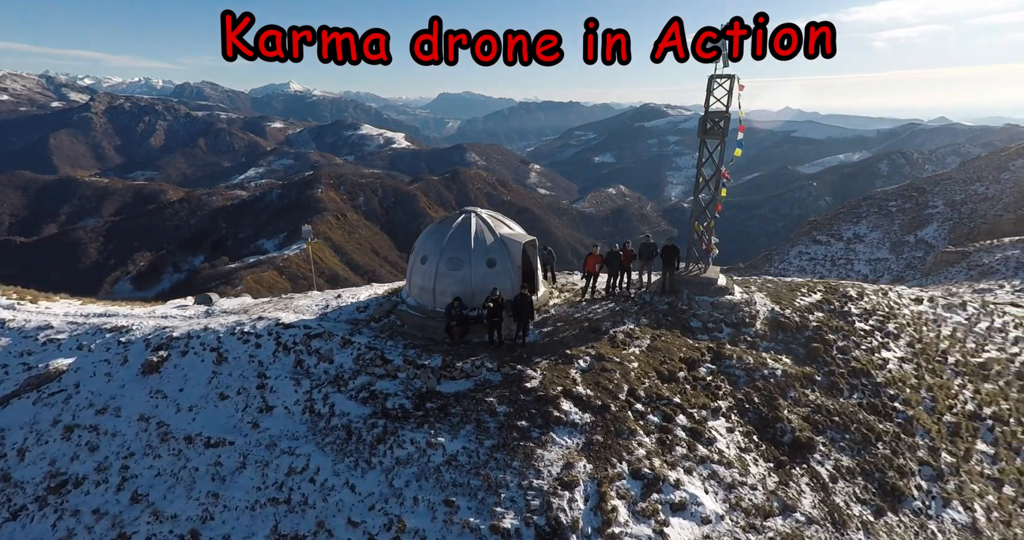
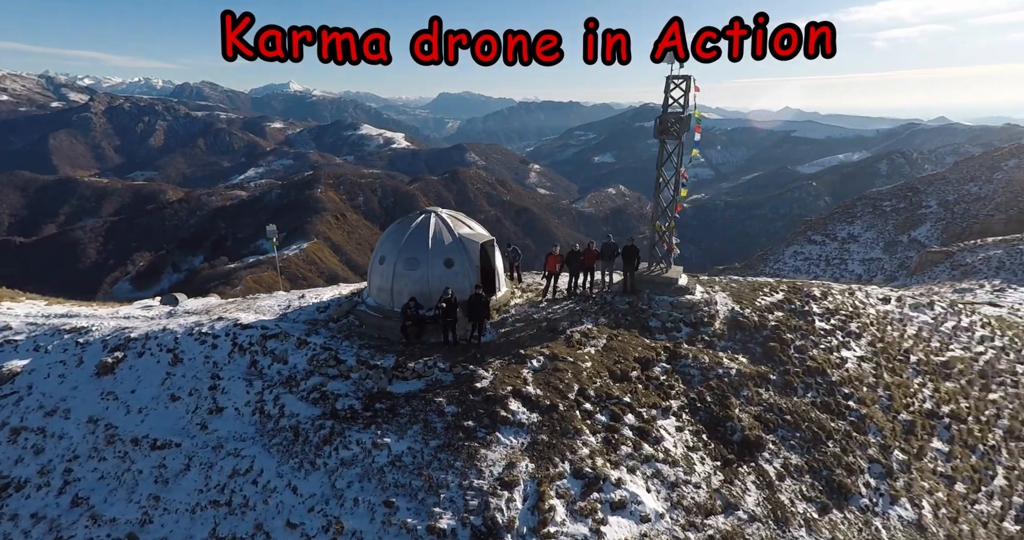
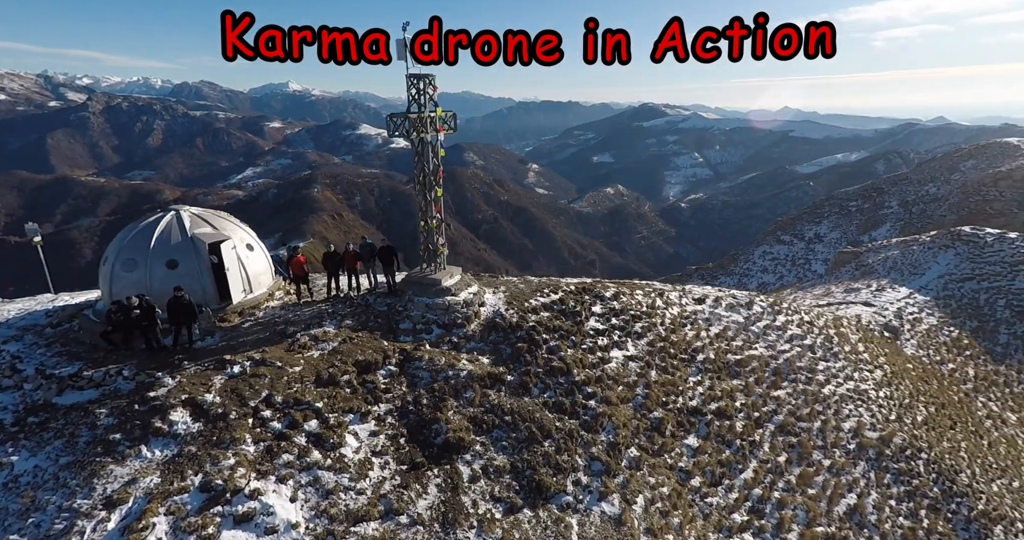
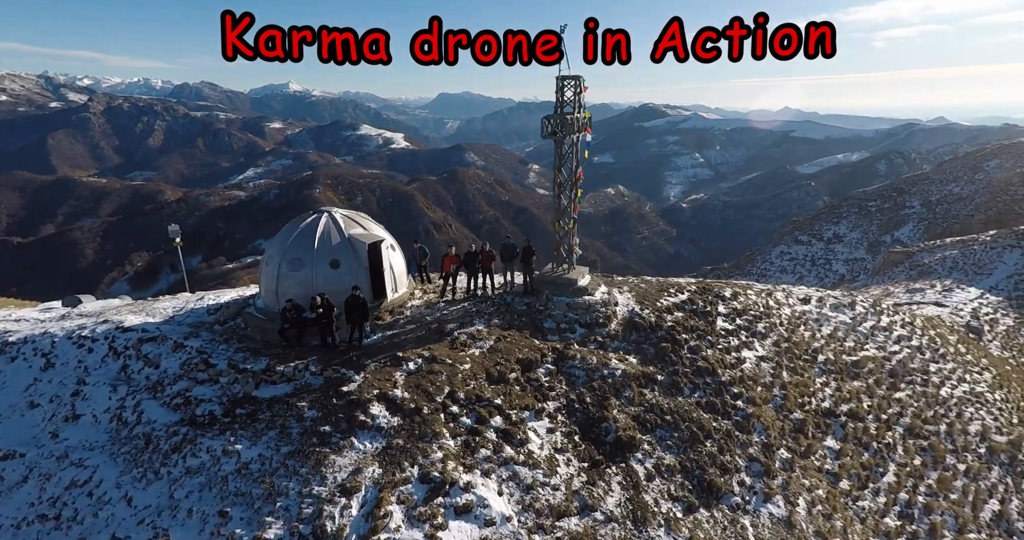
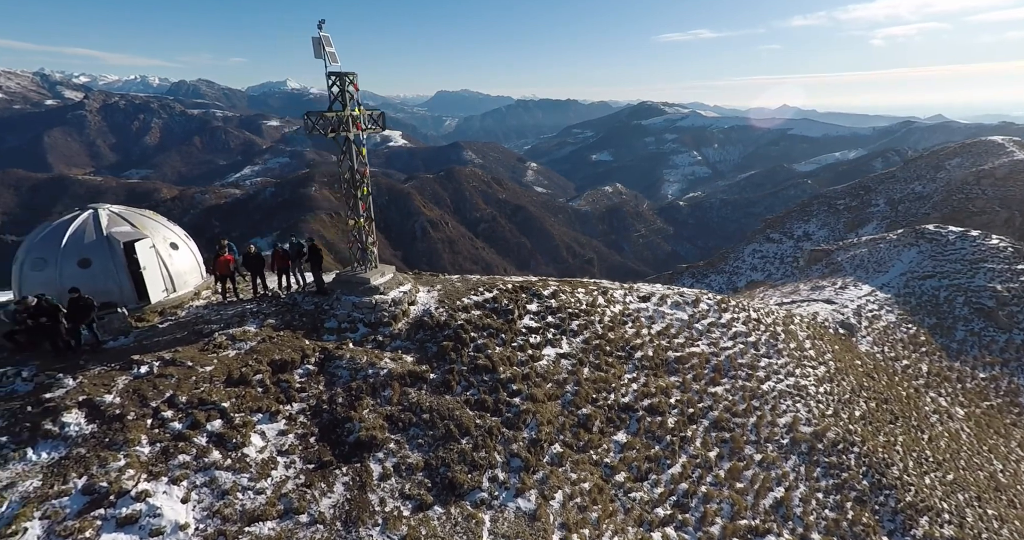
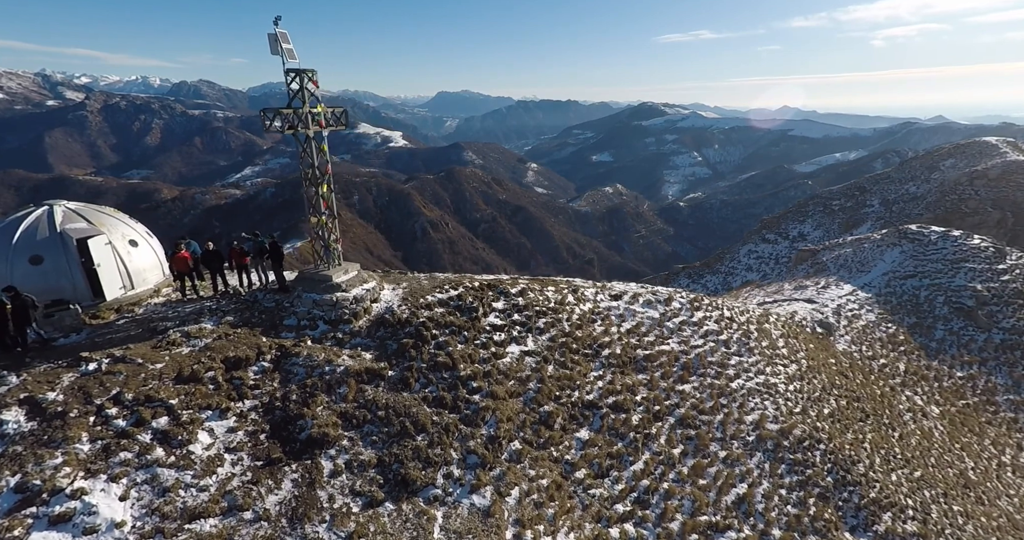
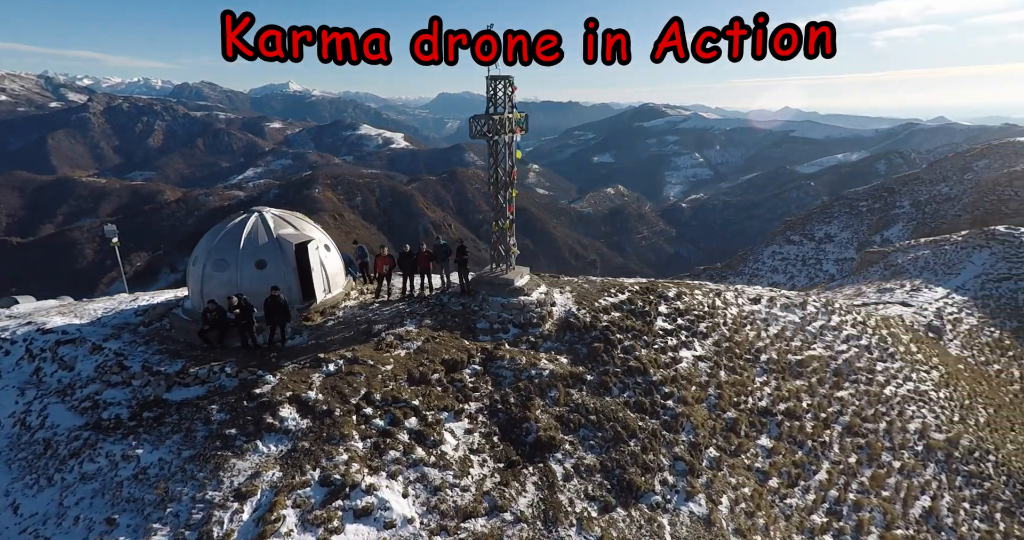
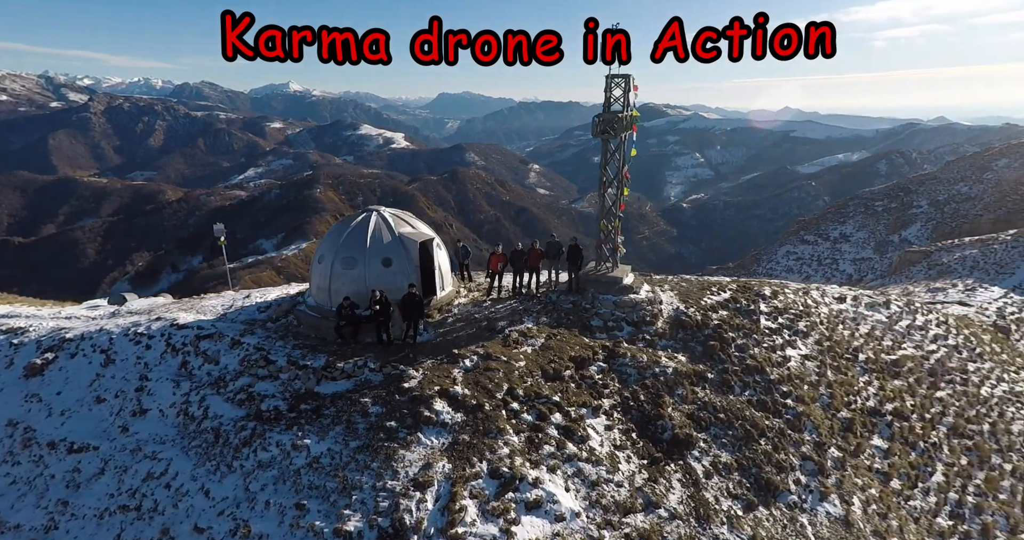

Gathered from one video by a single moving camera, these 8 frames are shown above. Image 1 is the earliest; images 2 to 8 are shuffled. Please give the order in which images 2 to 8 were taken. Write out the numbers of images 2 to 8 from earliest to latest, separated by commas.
2, 8, 4, 7, 3, 6, 5
